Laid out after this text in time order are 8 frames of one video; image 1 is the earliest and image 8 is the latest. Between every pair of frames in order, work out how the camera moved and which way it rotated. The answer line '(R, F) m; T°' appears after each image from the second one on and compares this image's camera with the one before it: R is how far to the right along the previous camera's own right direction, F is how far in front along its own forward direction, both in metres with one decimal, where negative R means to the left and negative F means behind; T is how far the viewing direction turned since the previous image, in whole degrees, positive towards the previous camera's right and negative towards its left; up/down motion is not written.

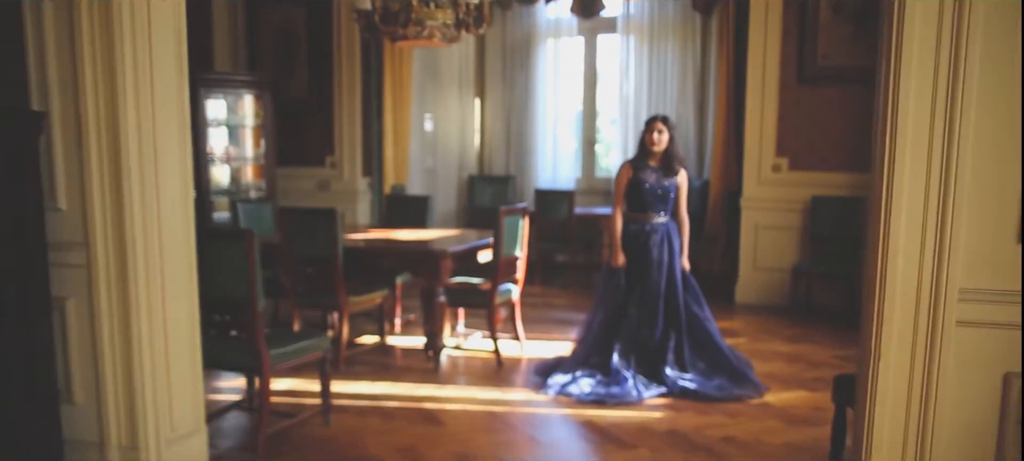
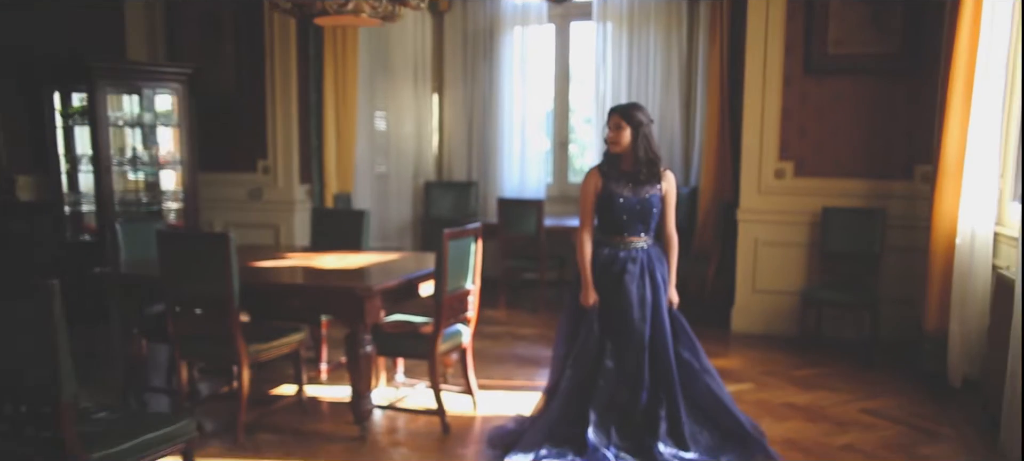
(+0.1, +0.8) m; +2°
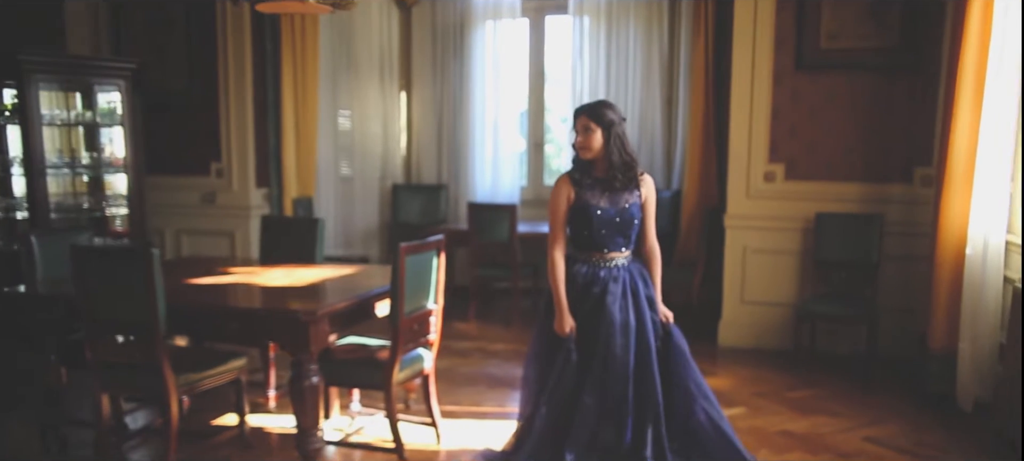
(0.0, +0.3) m; +1°
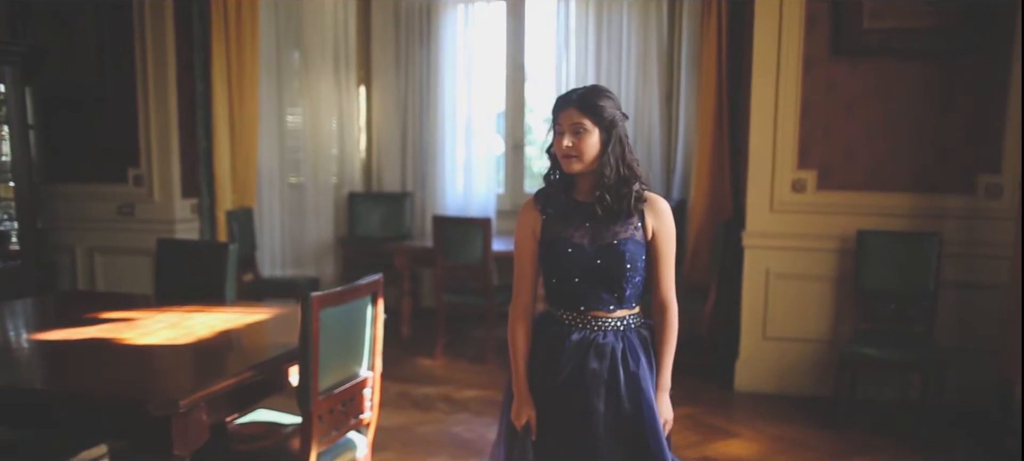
(0.0, +0.7) m; +1°
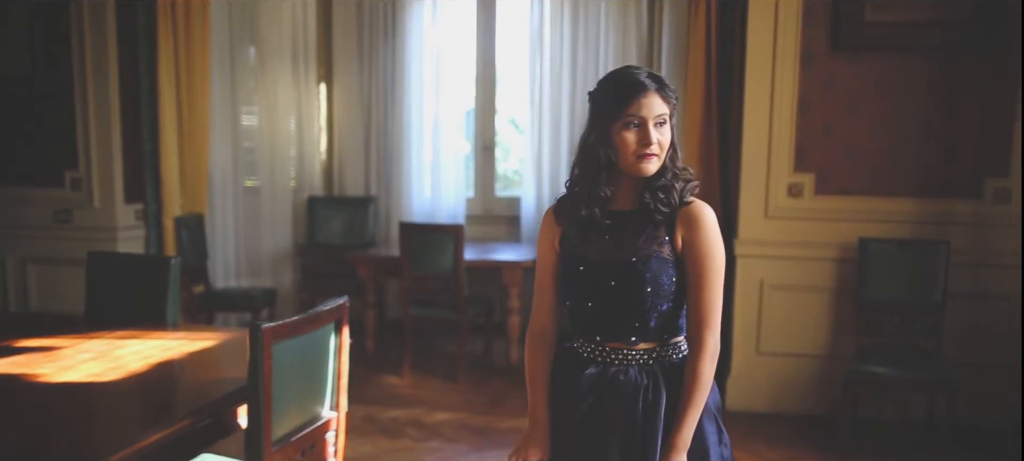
(0.0, +0.3) m; +3°
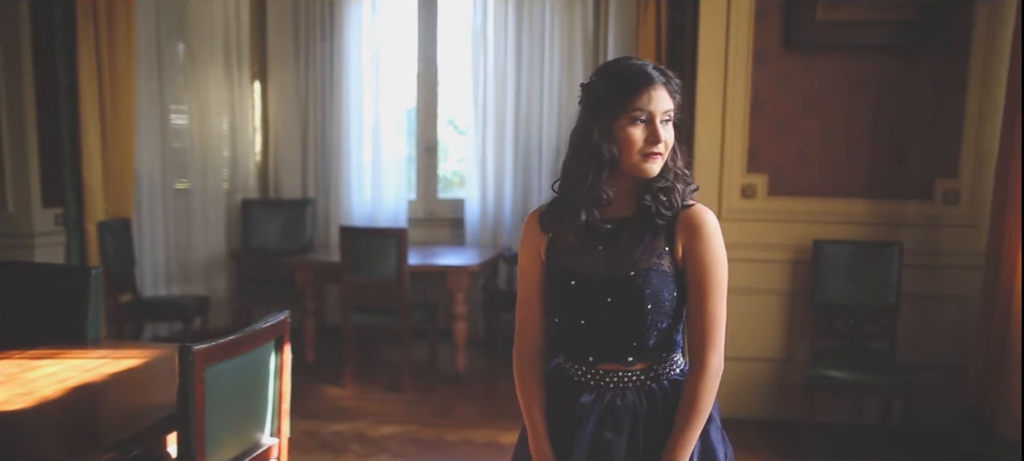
(0.0, +0.1) m; +4°
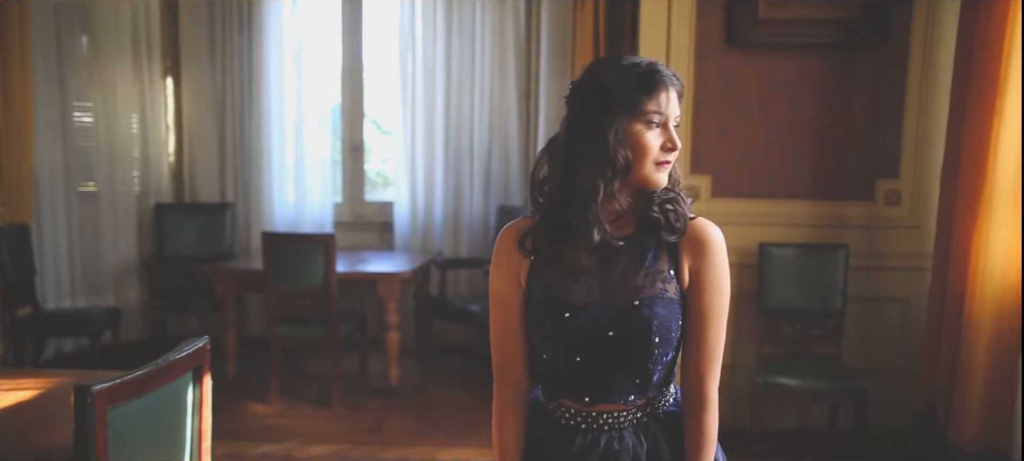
(0.0, +0.1) m; +5°
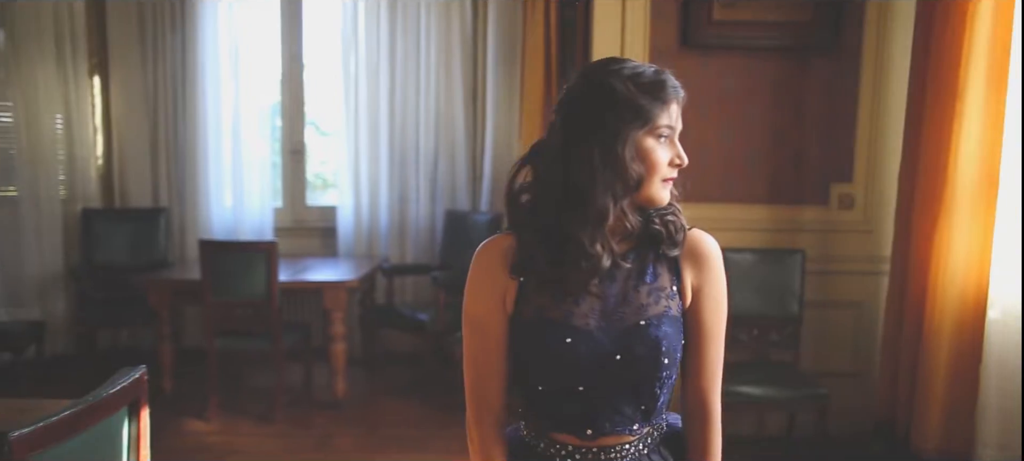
(0.0, +0.1) m; +4°
